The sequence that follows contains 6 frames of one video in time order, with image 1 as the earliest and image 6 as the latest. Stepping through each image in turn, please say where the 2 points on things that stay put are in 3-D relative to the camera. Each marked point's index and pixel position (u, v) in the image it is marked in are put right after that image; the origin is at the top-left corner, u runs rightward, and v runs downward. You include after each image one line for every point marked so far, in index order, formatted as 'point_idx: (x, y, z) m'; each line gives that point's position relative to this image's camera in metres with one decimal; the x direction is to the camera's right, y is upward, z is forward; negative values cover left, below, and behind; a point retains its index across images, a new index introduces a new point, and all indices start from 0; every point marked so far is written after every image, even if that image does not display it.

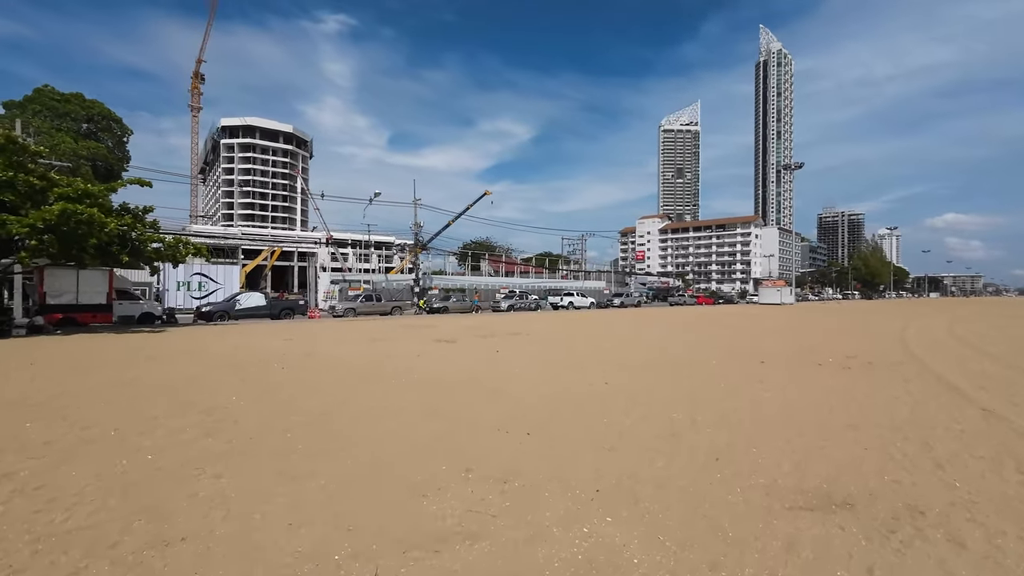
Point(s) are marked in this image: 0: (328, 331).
0: (-7.1, -1.7, +19.0) m
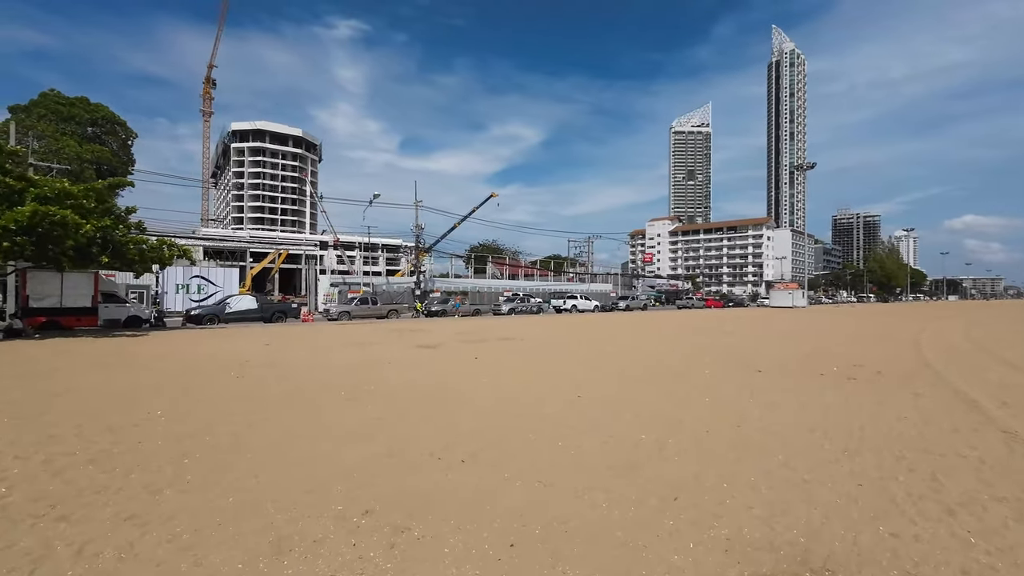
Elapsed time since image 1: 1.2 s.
0: (-7.5, -1.8, +18.3) m
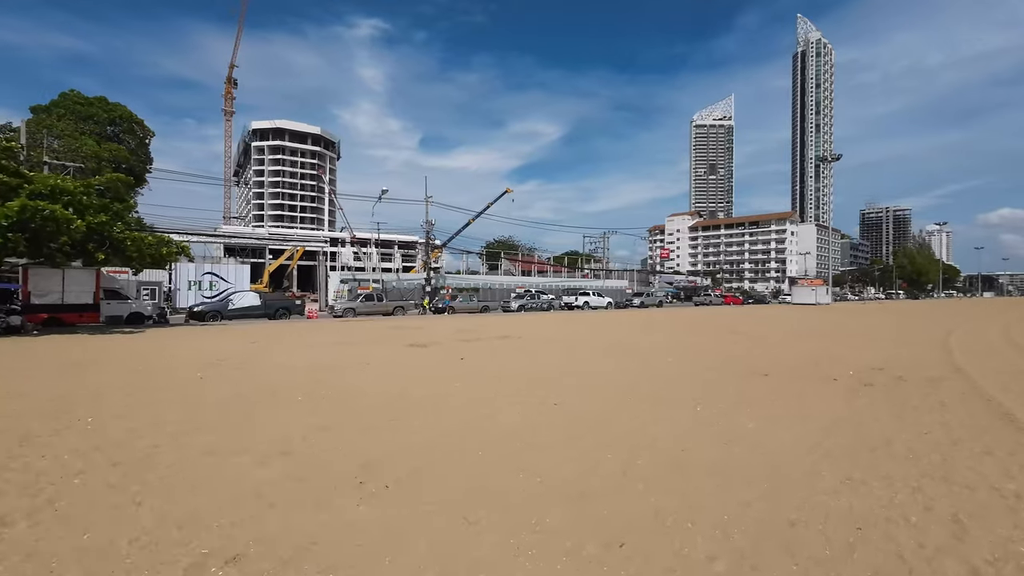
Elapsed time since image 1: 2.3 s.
0: (-7.6, -1.6, +17.8) m
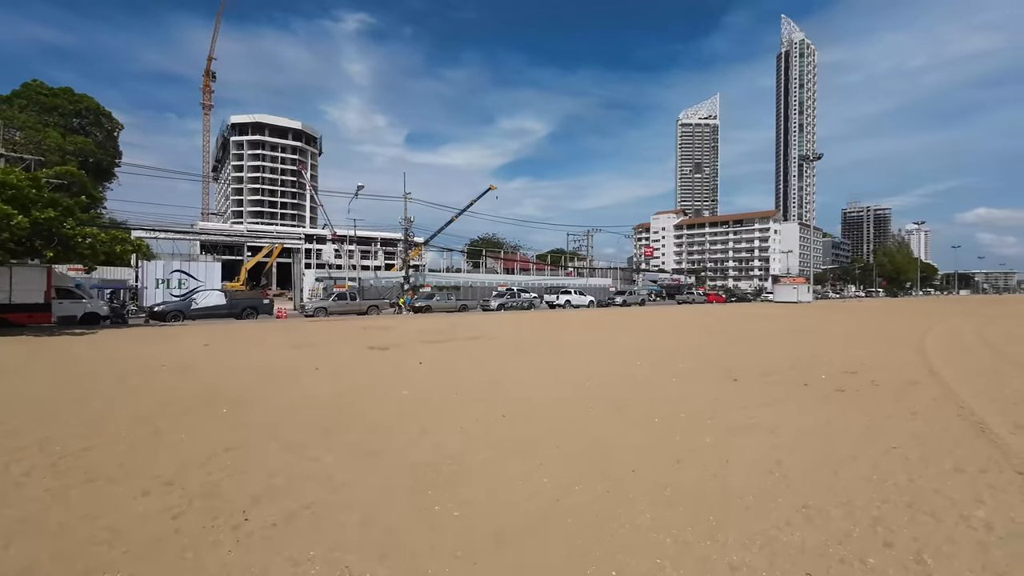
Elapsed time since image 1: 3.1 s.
0: (-8.7, -1.6, +17.0) m
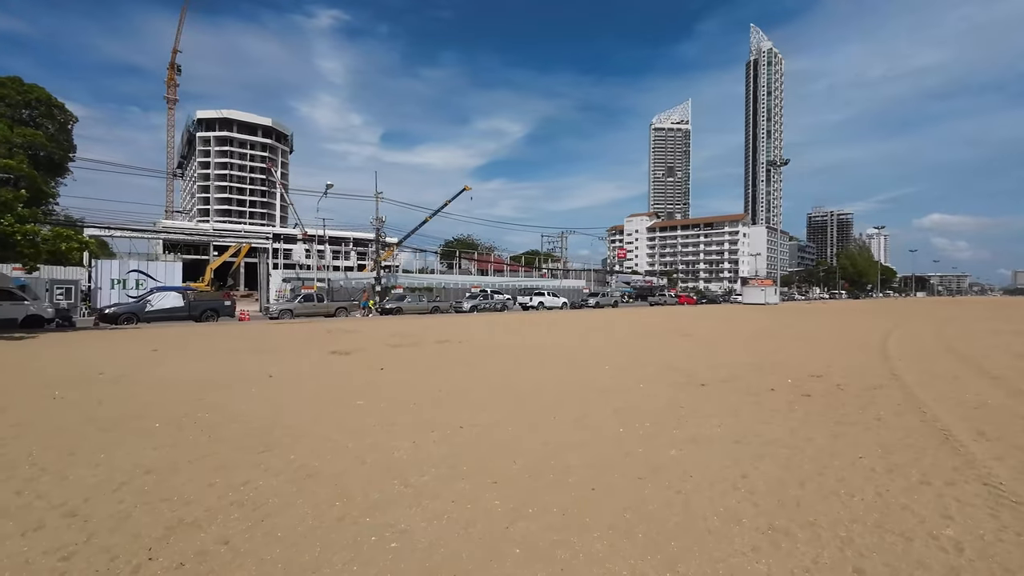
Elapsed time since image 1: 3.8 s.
0: (-9.8, -1.7, +16.2) m
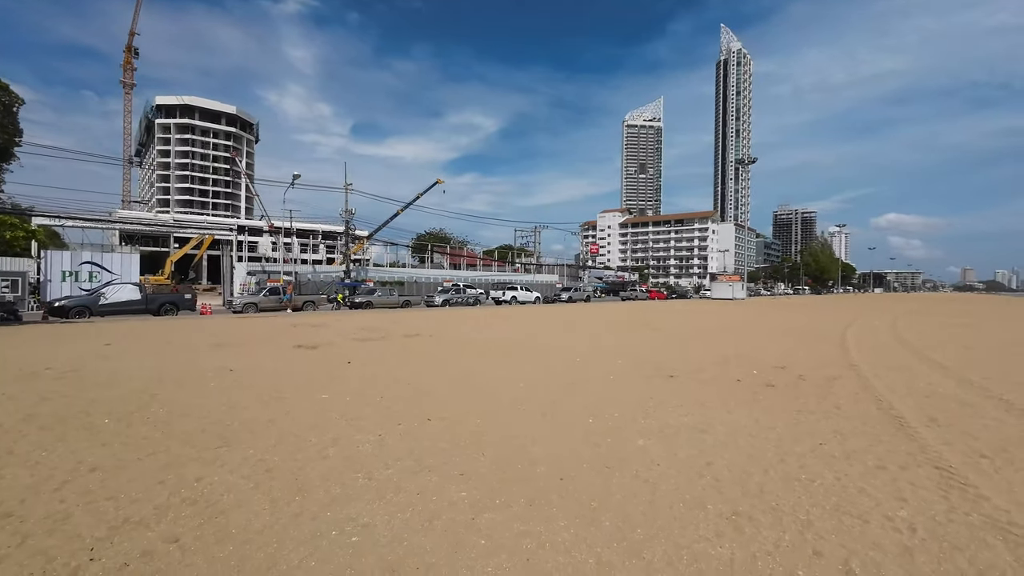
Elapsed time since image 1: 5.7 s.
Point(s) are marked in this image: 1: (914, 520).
0: (-10.7, -1.4, +15.6) m
1: (+3.3, -1.9, +4.0) m
